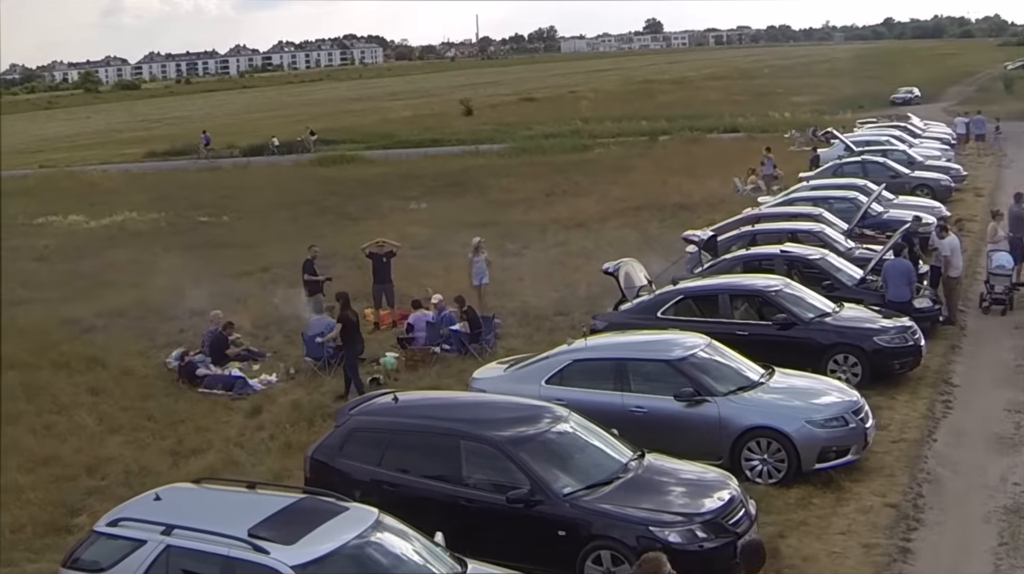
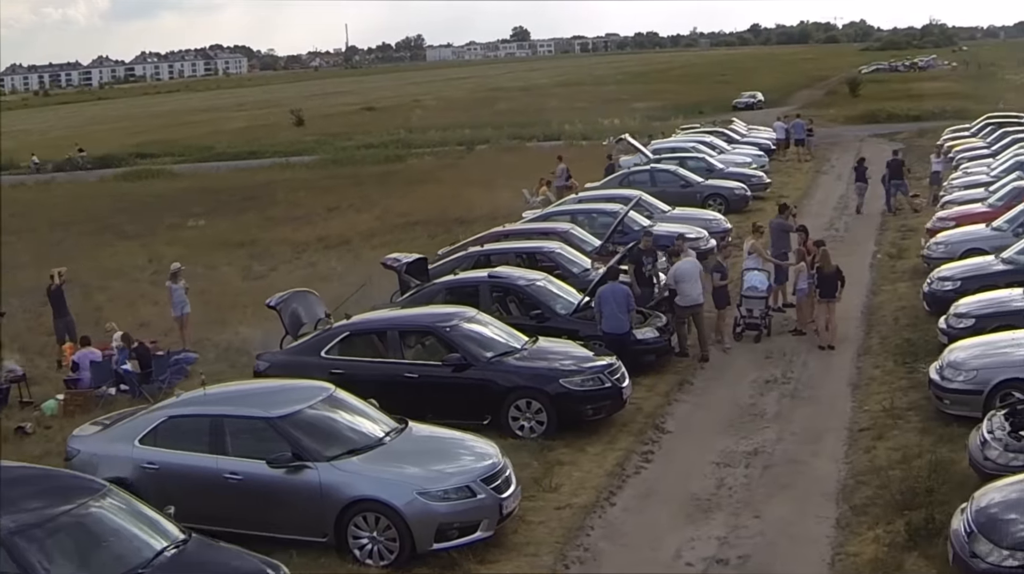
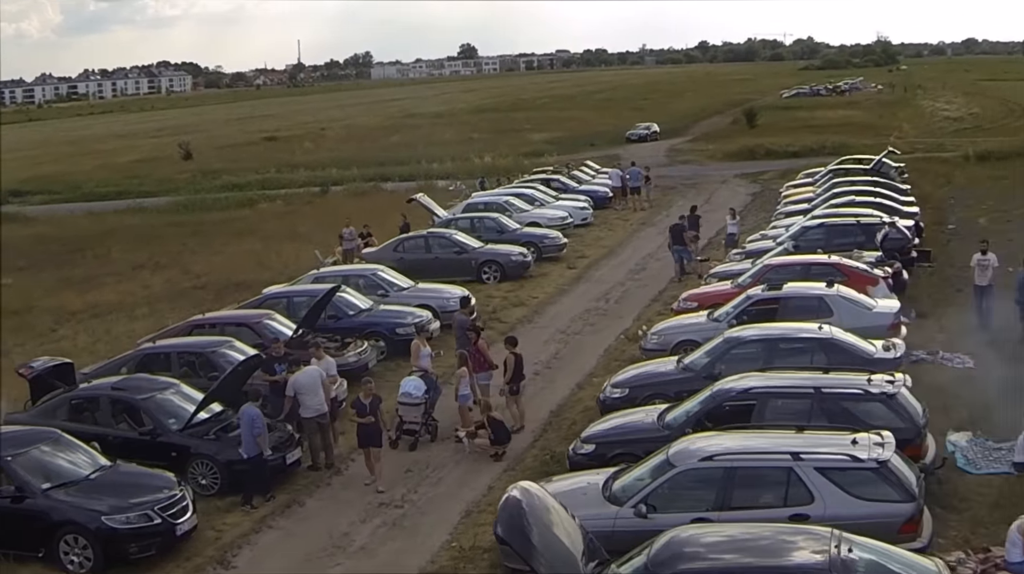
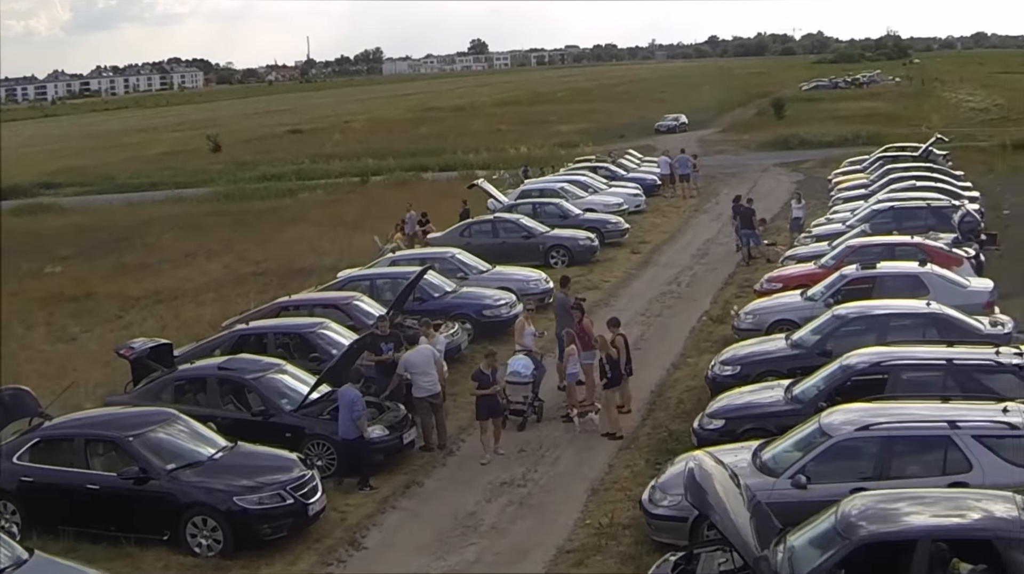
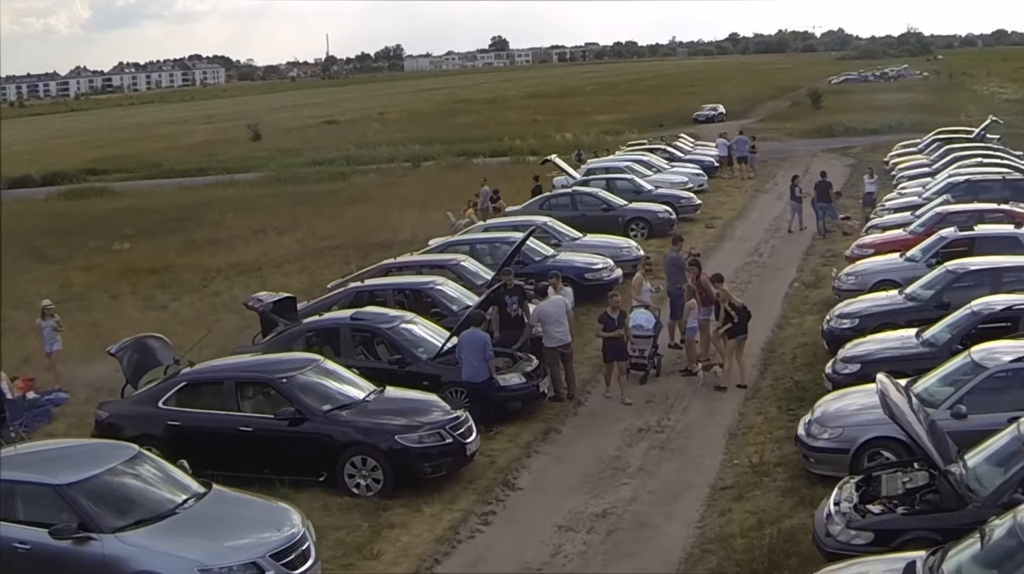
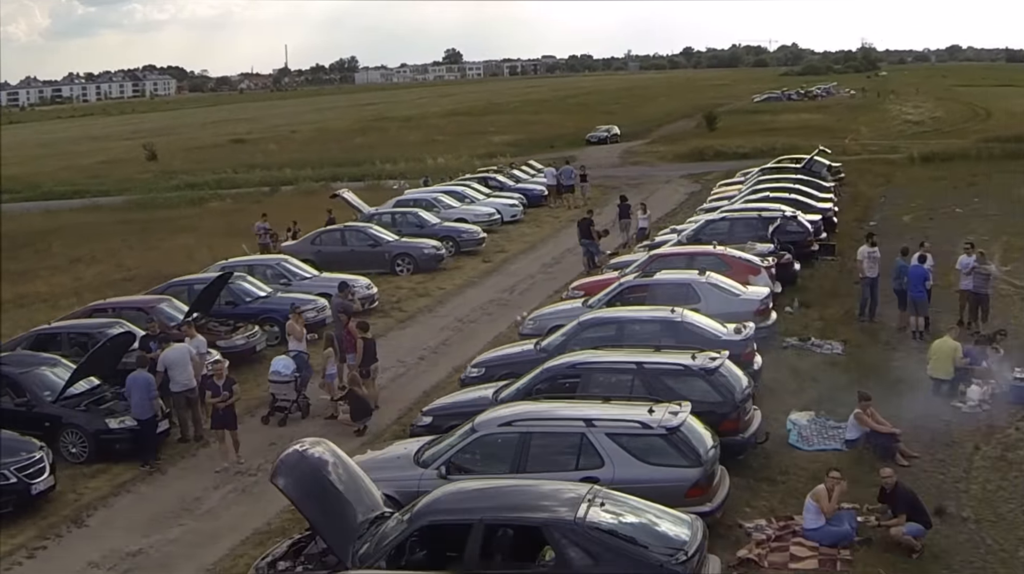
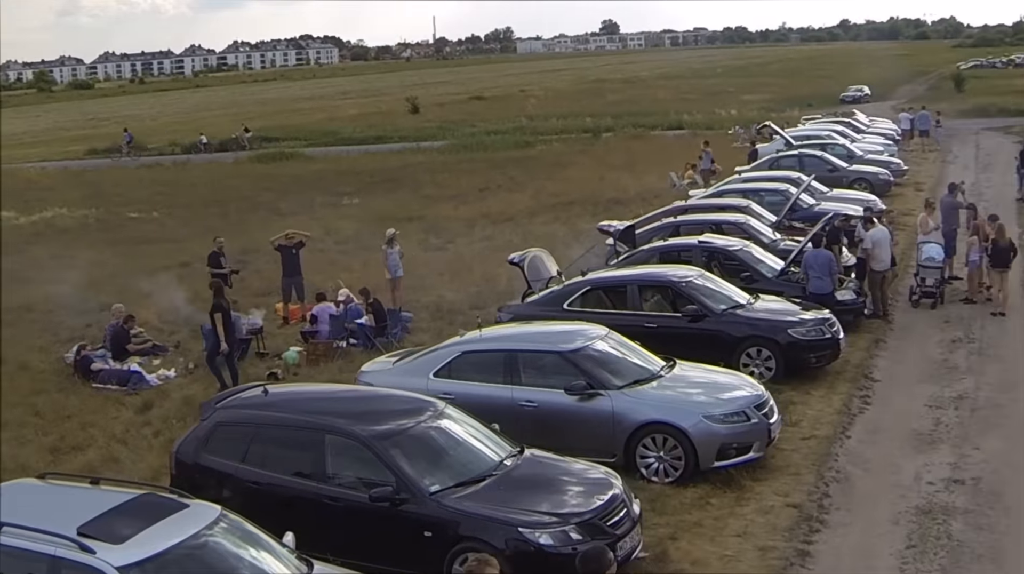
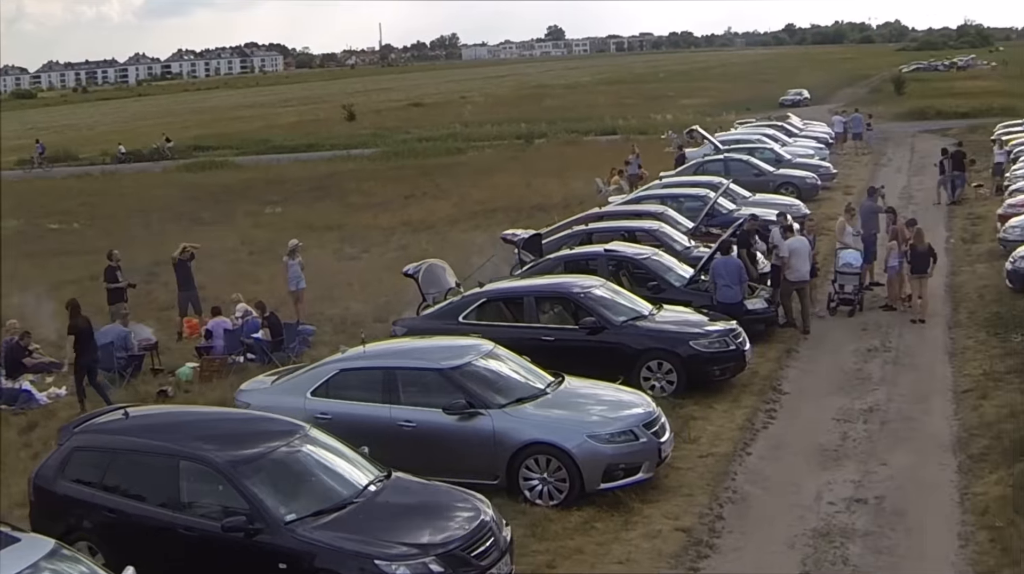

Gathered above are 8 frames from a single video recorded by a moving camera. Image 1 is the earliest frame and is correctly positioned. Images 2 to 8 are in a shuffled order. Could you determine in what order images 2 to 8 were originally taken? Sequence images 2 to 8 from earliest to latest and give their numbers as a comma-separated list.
7, 8, 2, 5, 4, 3, 6
